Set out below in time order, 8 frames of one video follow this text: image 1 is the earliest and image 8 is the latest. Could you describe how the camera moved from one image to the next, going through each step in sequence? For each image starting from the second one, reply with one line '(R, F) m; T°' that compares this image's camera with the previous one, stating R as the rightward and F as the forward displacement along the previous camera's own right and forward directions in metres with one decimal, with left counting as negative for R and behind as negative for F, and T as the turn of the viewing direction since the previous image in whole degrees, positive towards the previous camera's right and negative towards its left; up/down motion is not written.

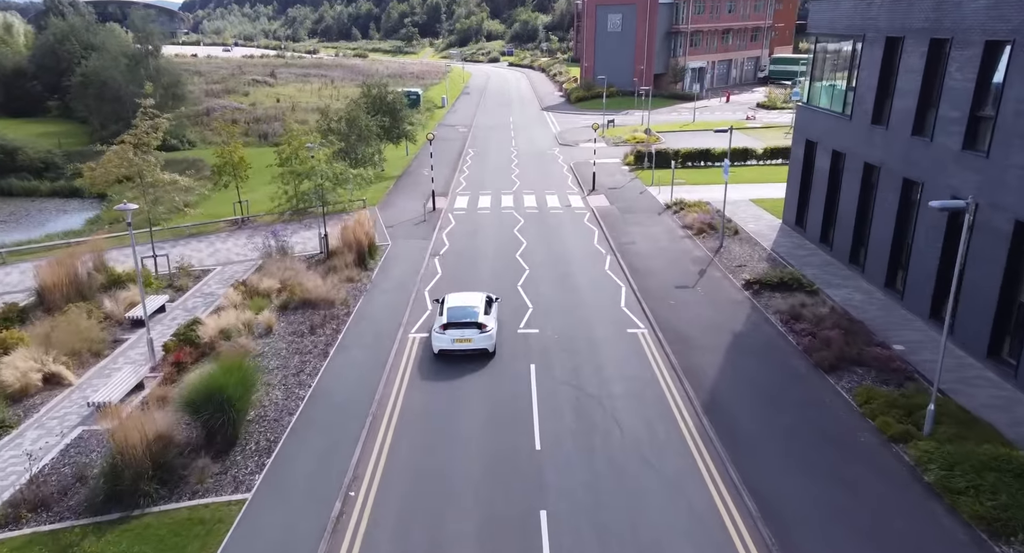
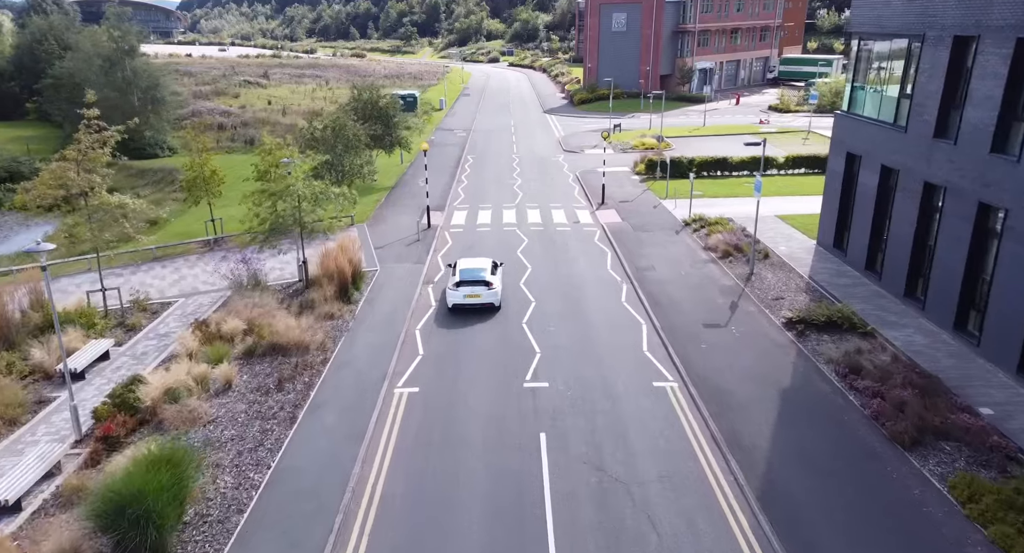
(-0.1, +3.1) m; 0°
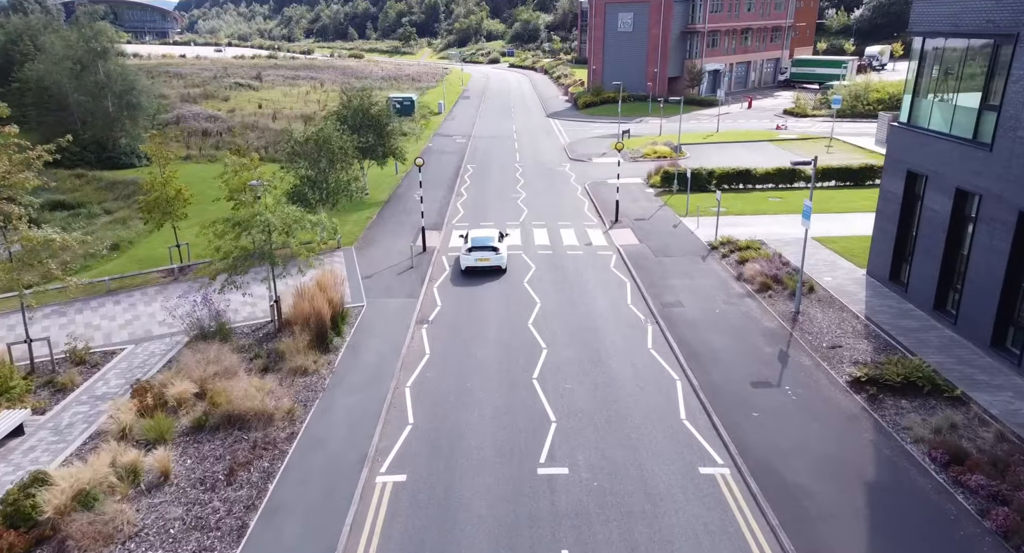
(-0.2, +3.4) m; 0°
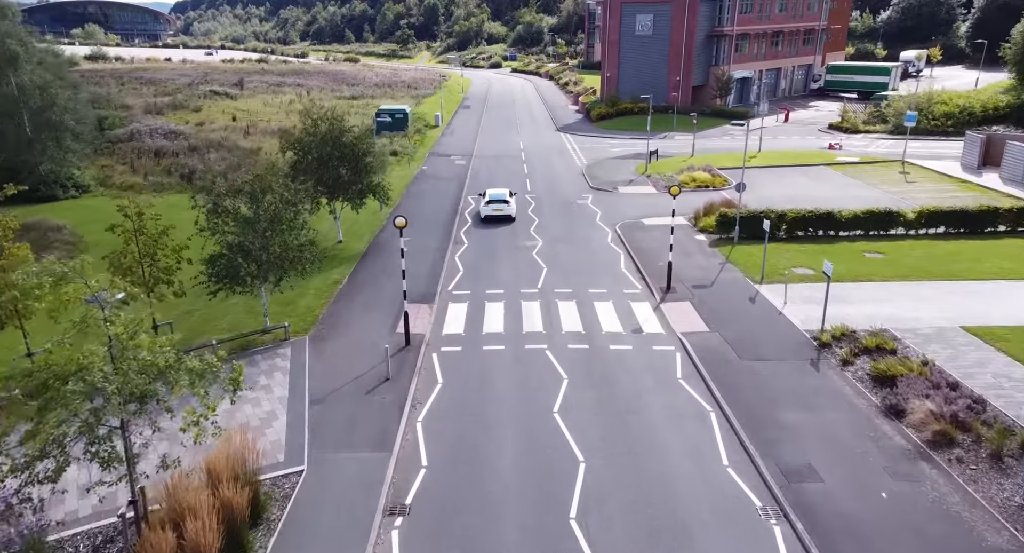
(-0.6, +8.6) m; 0°
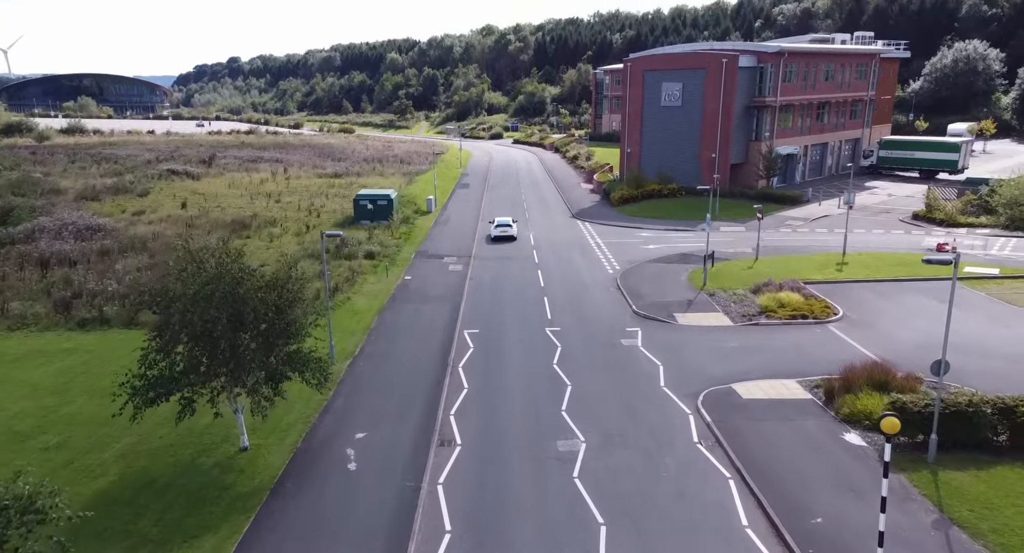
(-0.7, +12.5) m; 0°
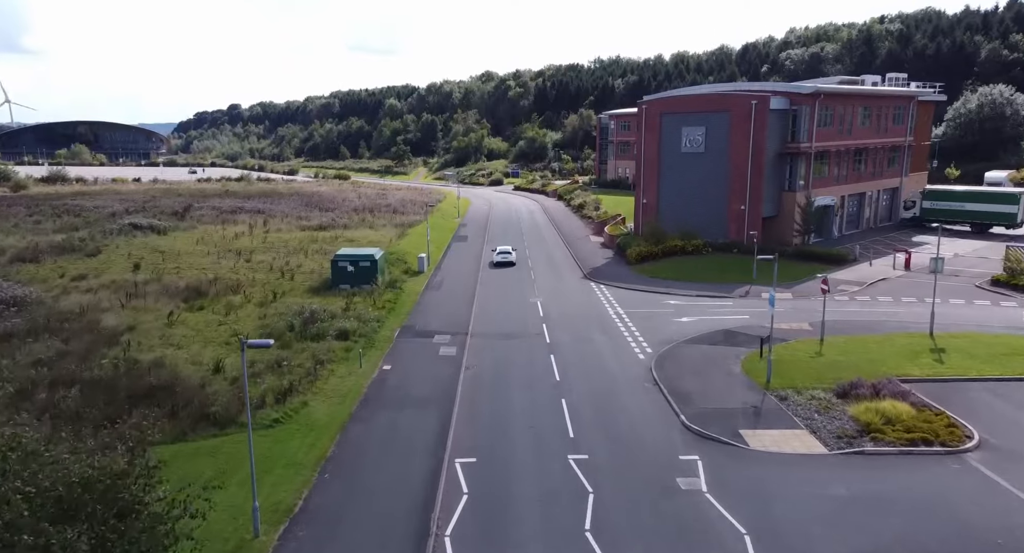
(-0.3, +8.0) m; 0°
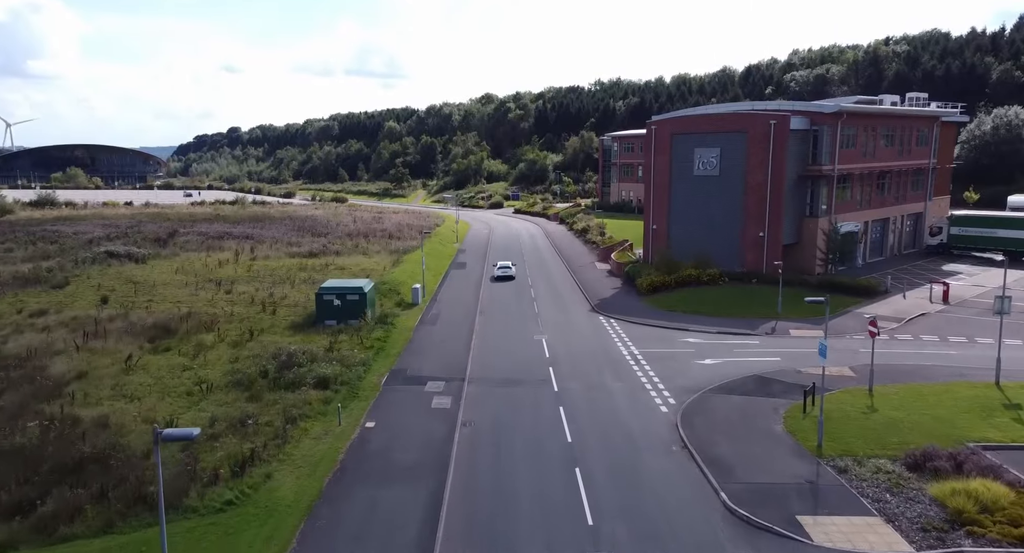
(-0.1, +4.2) m; 0°
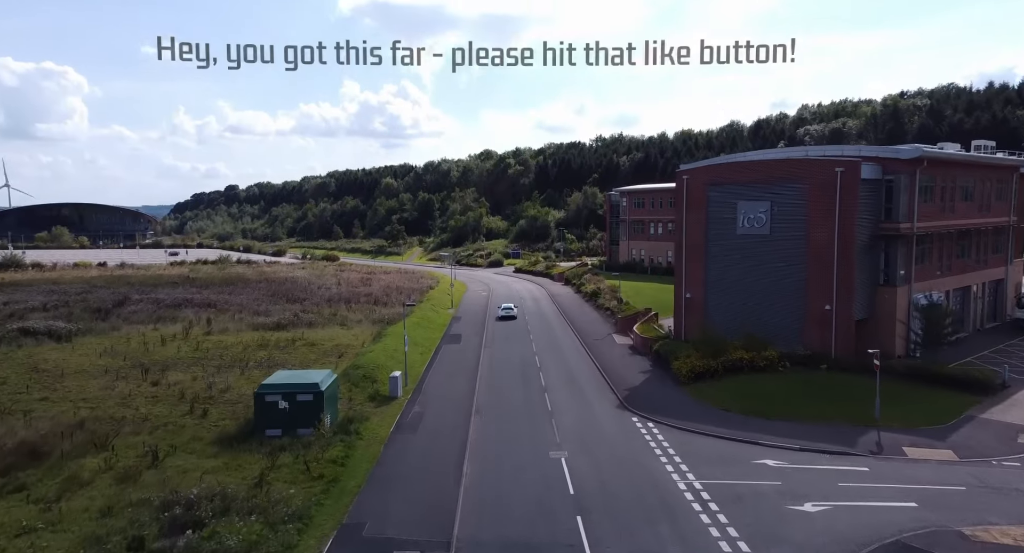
(-0.4, +10.9) m; 0°
